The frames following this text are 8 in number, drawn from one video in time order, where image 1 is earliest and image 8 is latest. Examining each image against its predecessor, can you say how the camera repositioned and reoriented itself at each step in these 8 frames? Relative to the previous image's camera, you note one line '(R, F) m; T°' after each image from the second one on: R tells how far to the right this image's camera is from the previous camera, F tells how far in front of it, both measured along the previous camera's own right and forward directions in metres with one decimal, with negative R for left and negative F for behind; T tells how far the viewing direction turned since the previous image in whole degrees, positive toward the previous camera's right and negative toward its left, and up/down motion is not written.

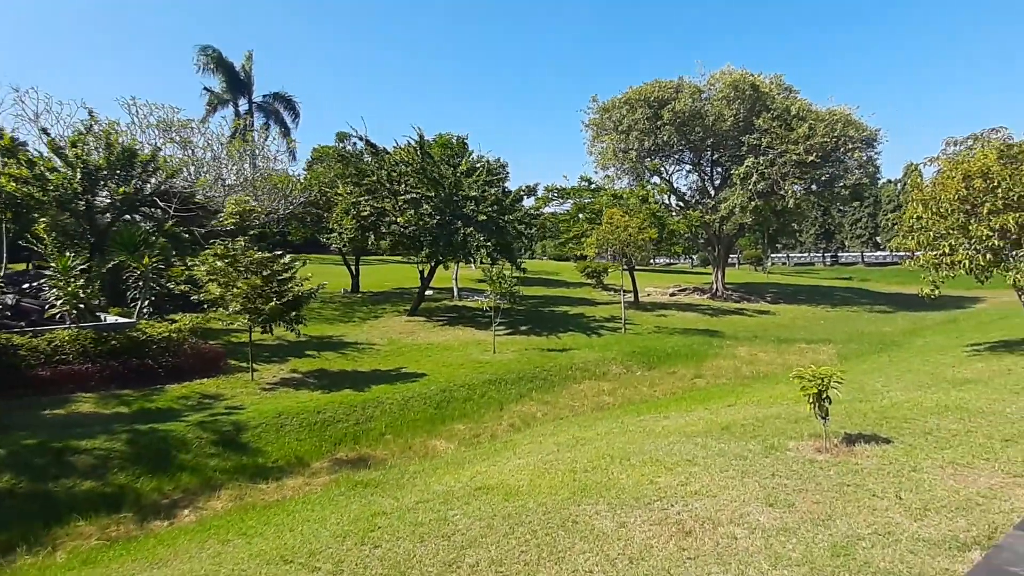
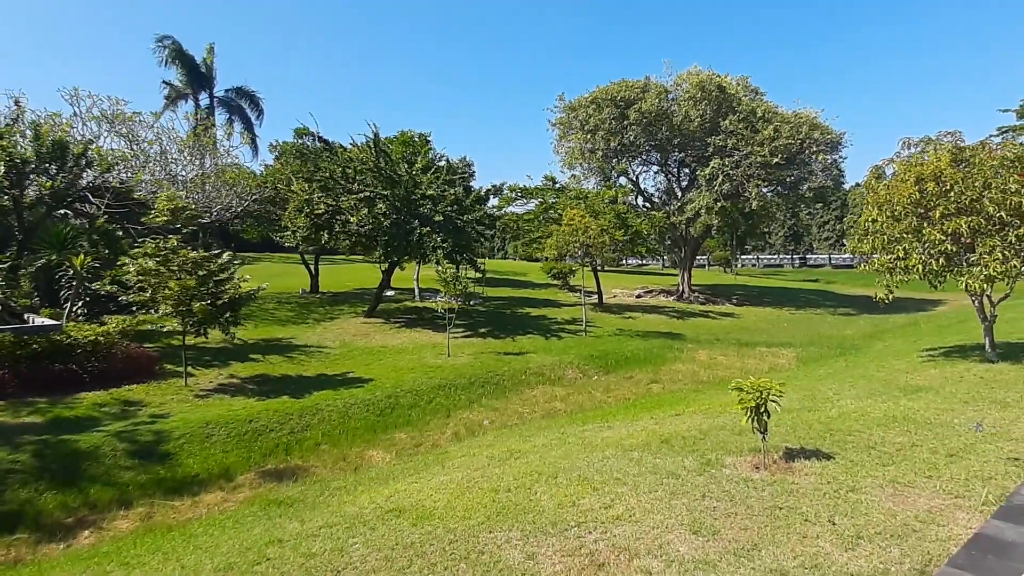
(+0.5, +0.4) m; +2°
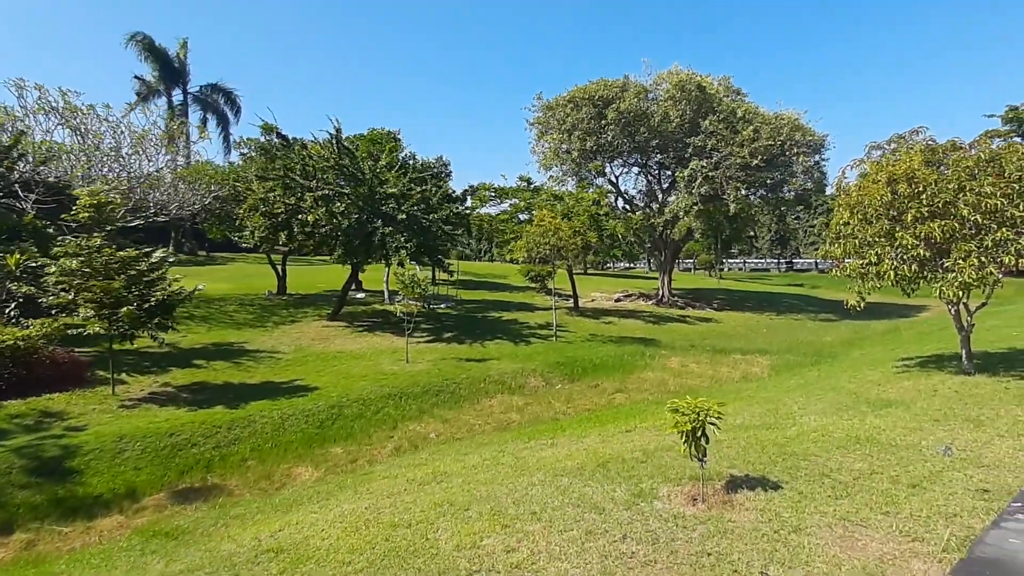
(+0.7, +0.7) m; +1°
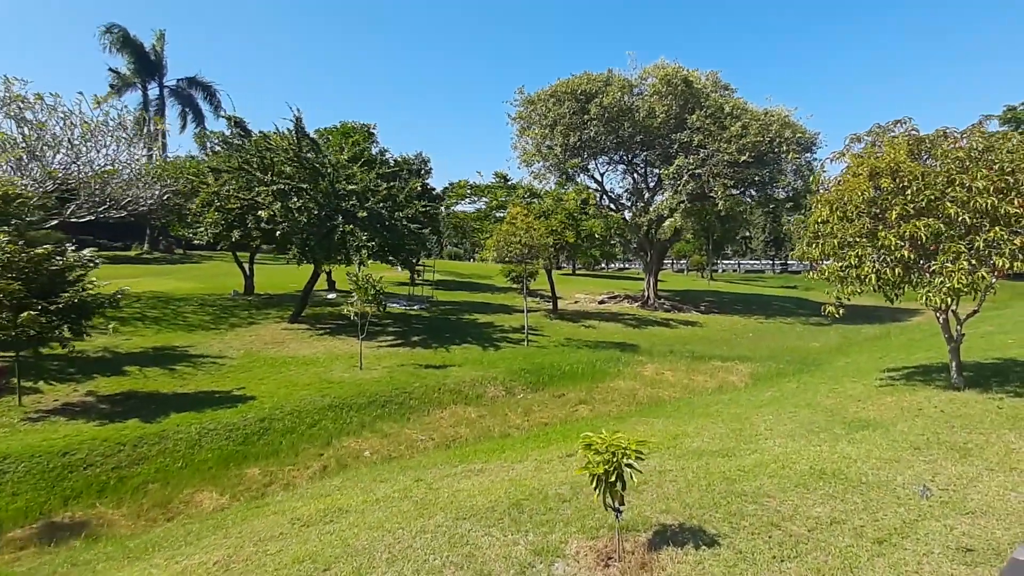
(+0.8, +1.0) m; 0°
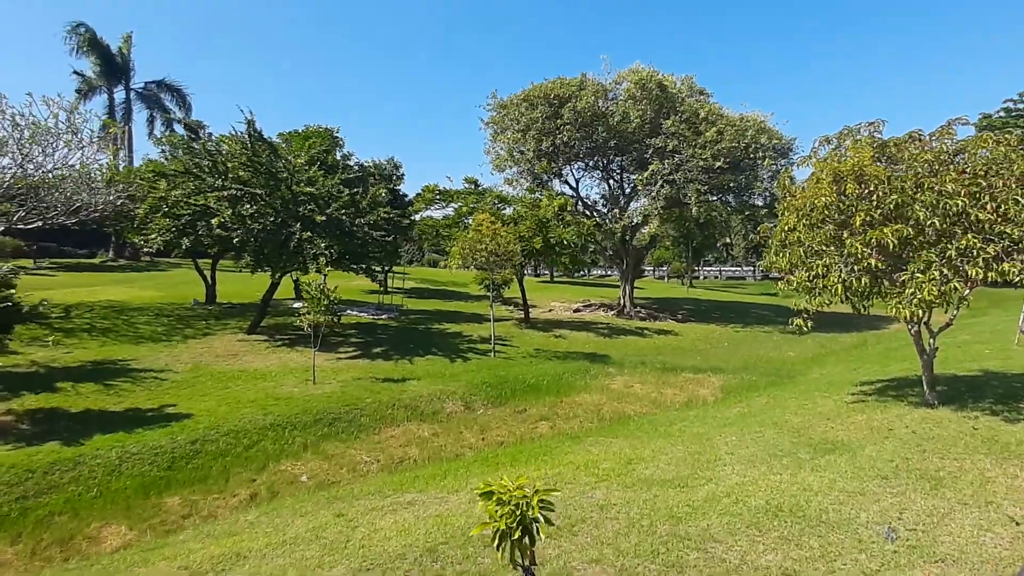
(+0.5, +0.6) m; +1°
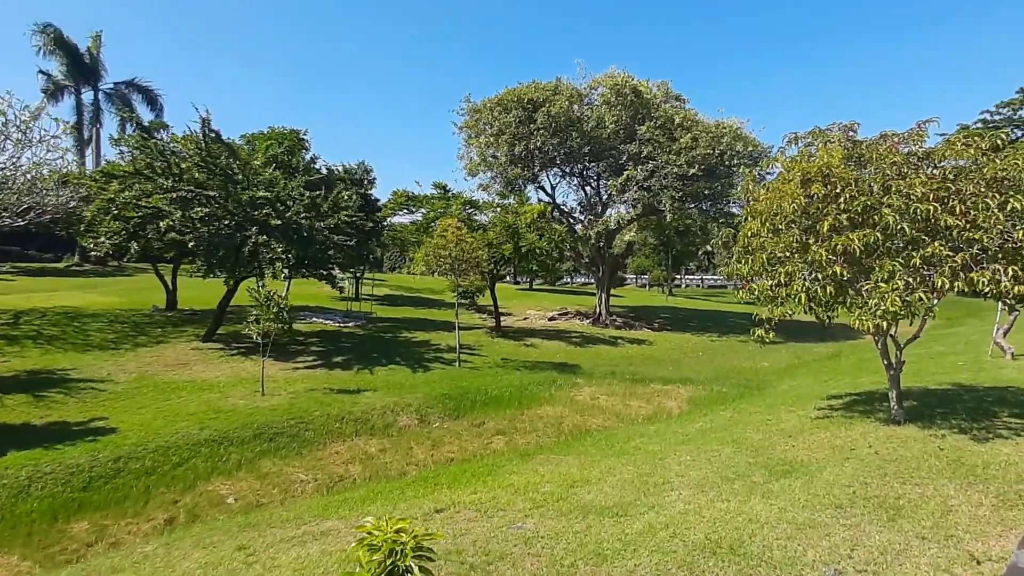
(+0.5, +0.5) m; +1°
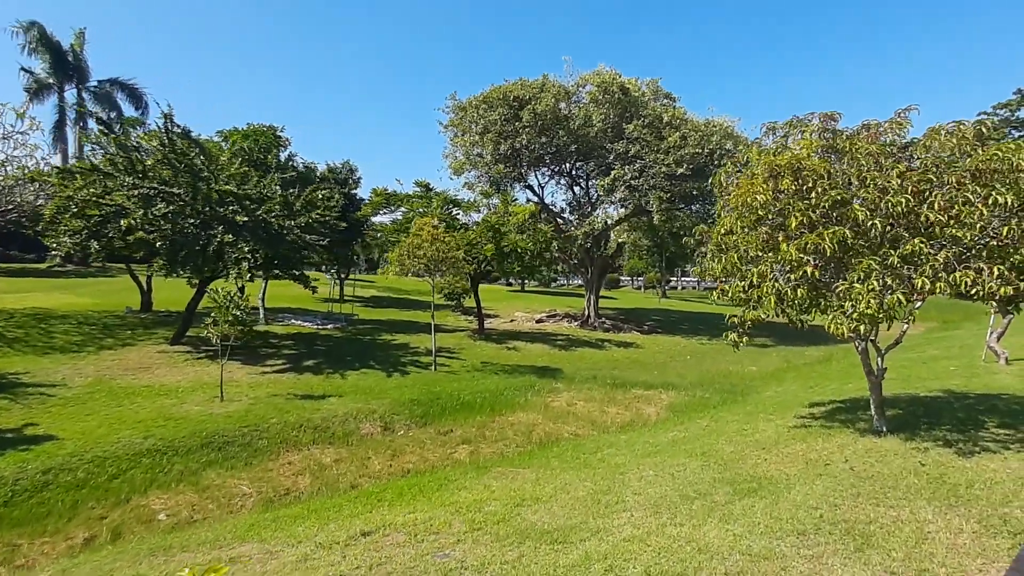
(+0.5, +0.6) m; 0°
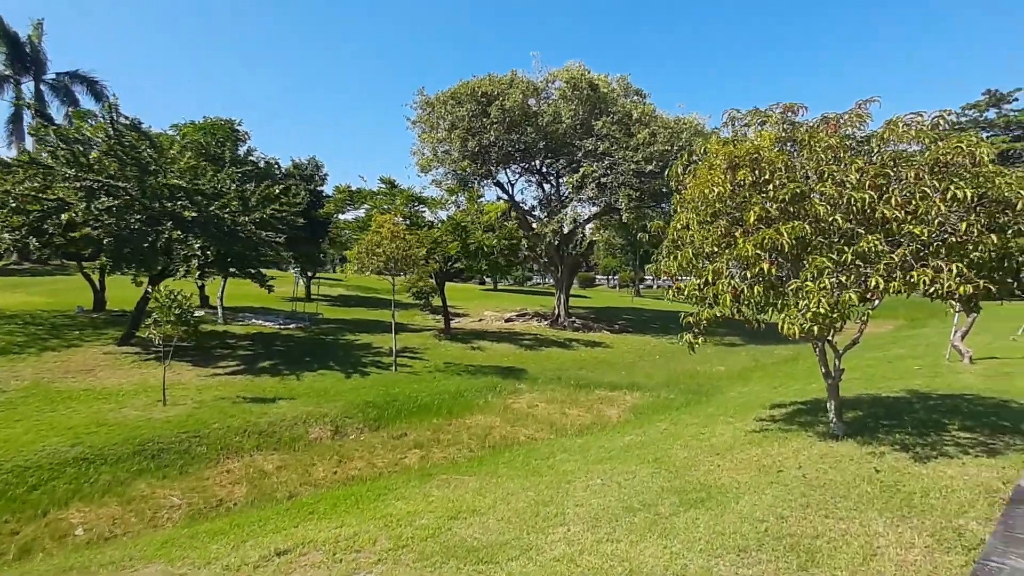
(+0.4, +0.4) m; +2°
